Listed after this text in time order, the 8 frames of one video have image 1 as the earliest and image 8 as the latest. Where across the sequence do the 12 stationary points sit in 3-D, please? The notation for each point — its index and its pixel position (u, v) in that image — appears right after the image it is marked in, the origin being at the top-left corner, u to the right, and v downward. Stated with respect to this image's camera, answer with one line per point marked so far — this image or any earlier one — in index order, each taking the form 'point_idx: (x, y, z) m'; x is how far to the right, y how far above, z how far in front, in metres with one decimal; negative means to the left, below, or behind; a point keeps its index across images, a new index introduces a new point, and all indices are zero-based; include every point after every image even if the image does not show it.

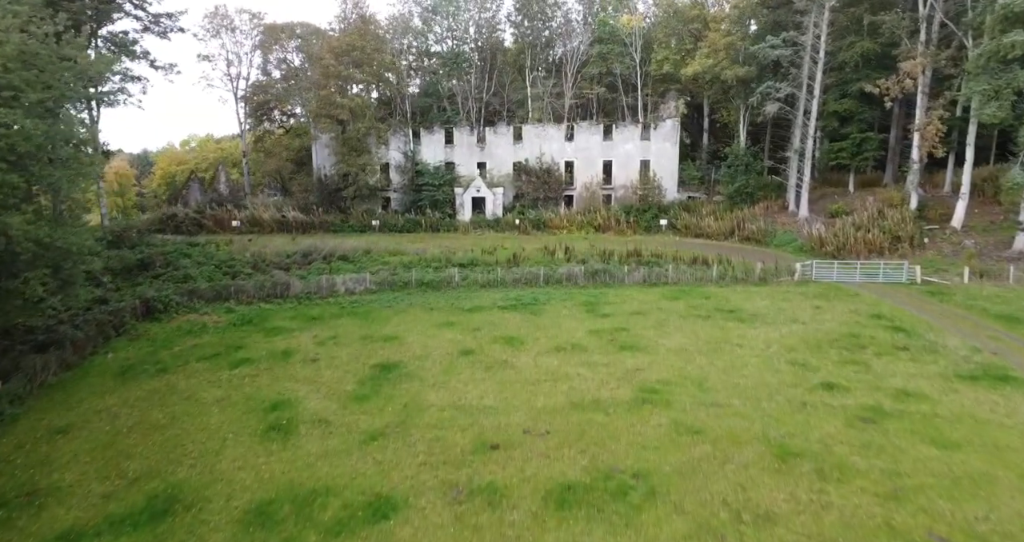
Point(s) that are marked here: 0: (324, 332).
0: (-6.1, -2.0, +17.9) m
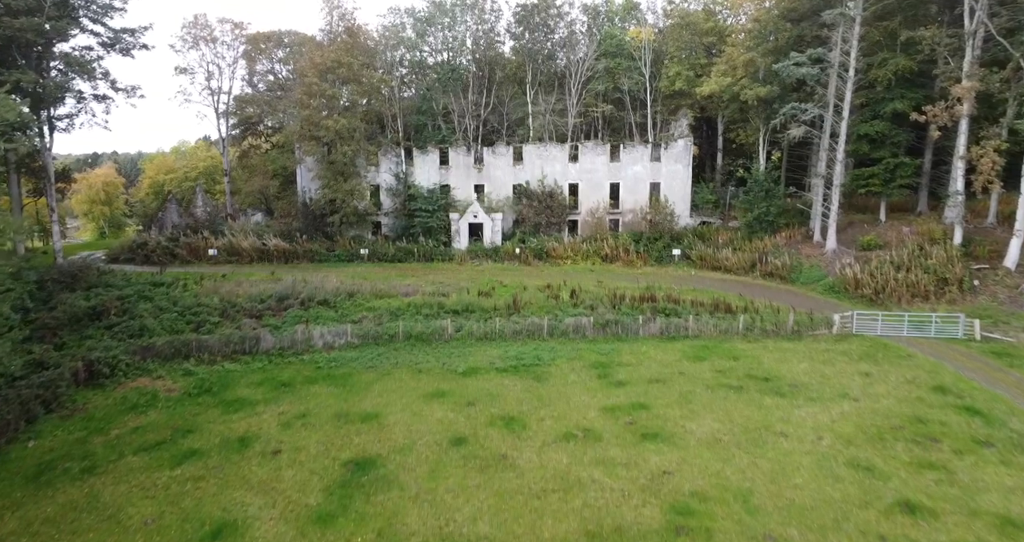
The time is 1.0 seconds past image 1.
0: (-6.0, -3.7, +15.3) m
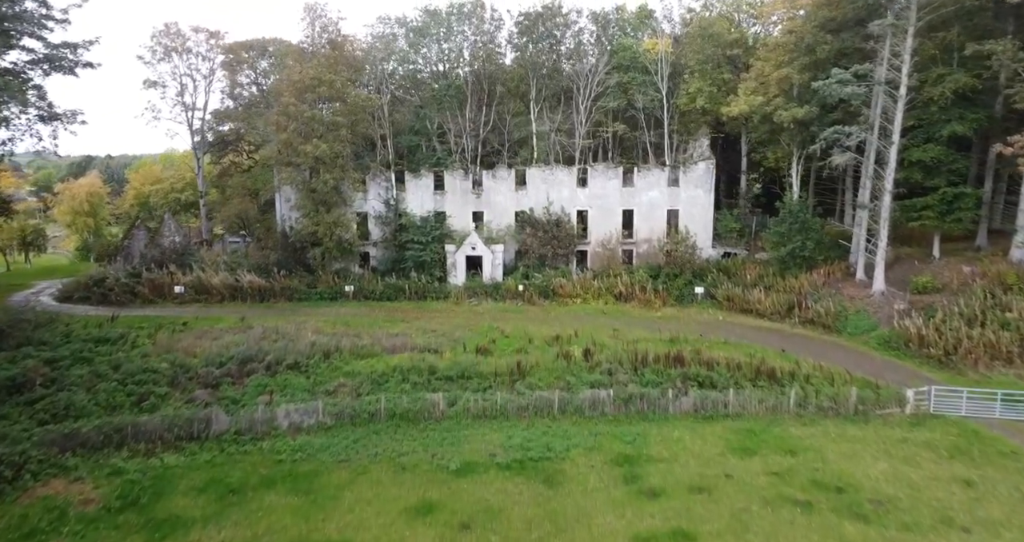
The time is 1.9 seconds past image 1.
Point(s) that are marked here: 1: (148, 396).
0: (-5.9, -5.6, +12.0) m
1: (-11.0, -3.8, +16.9) m
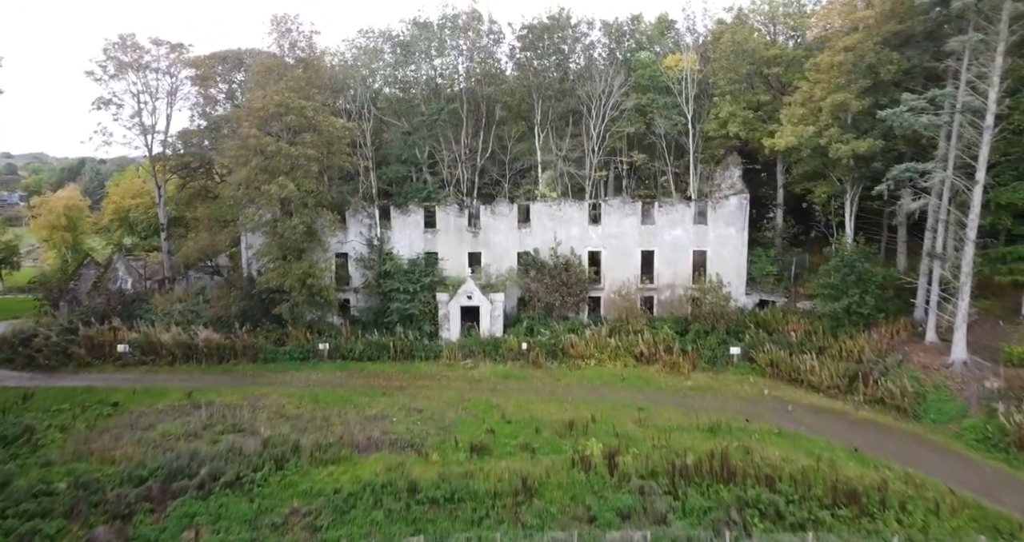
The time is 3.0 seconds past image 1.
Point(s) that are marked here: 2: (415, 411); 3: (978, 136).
0: (-5.8, -7.8, +7.7) m
1: (-10.9, -6.0, +12.7) m
2: (-3.4, -4.8, +19.2) m
3: (+16.0, +4.6, +19.0) m
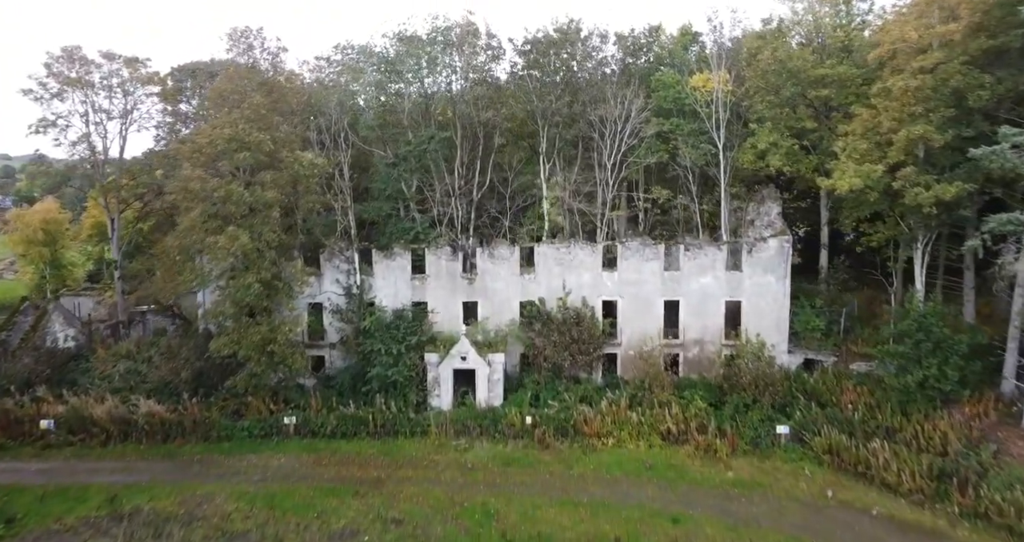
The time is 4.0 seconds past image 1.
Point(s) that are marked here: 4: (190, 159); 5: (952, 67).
0: (-5.8, -9.7, +3.7) m
1: (-10.9, -8.1, +8.7) m
2: (-3.3, -6.9, +15.3) m
3: (+16.0, +2.5, +15.2) m
4: (-10.7, +3.7, +18.5) m
5: (+12.9, +6.0, +16.4) m
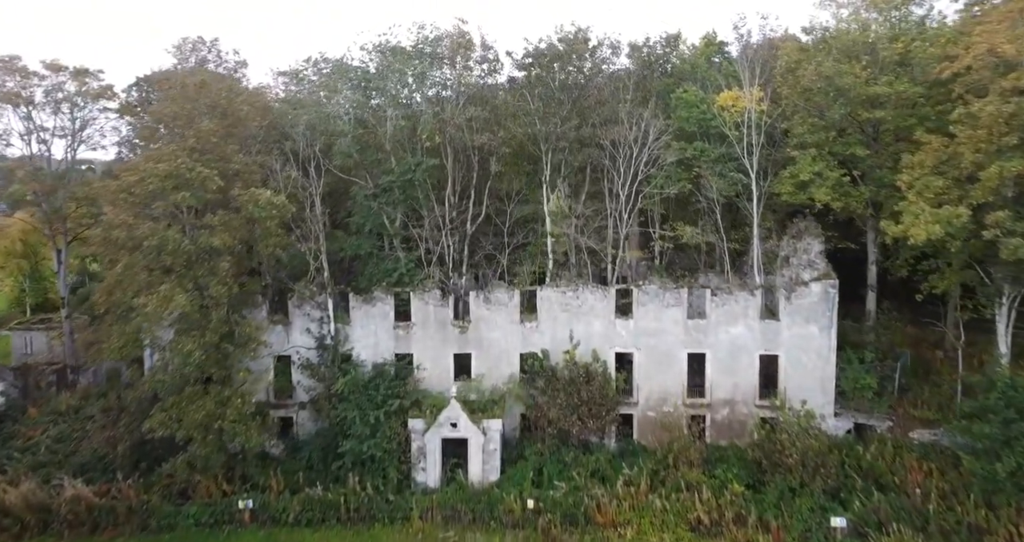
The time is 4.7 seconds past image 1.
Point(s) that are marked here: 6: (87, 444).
0: (-5.8, -11.2, +0.4) m
1: (-10.9, -9.6, +5.3) m
2: (-3.4, -8.6, +11.9) m
3: (+16.0, +0.8, +12.0) m
4: (-10.7, +2.0, +15.3) m
5: (+12.8, +4.4, +13.2) m
6: (-14.0, -5.8, +18.5) m
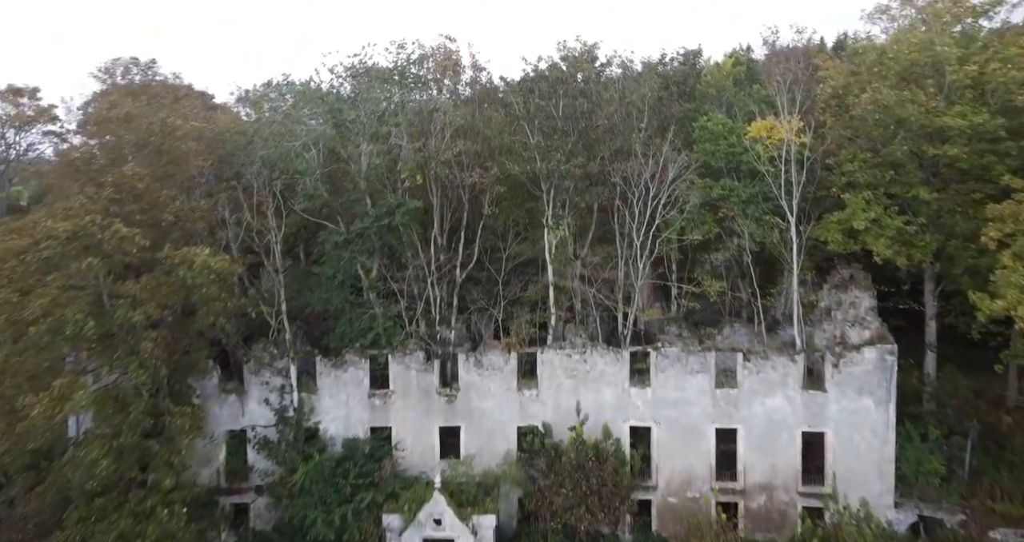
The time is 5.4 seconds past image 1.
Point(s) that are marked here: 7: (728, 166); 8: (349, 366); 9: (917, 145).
0: (-5.9, -12.8, -2.9) m
1: (-11.0, -11.2, +2.1) m
2: (-3.5, -10.3, +8.7) m
3: (+15.9, -0.9, +8.9) m
4: (-10.8, +0.3, +12.2) m
5: (+12.7, +2.6, +10.2) m
6: (-14.2, -7.6, +15.3) m
7: (+6.8, +3.4, +17.6) m
8: (-5.1, -2.9, +17.0) m
9: (+11.0, +3.4, +15.0) m
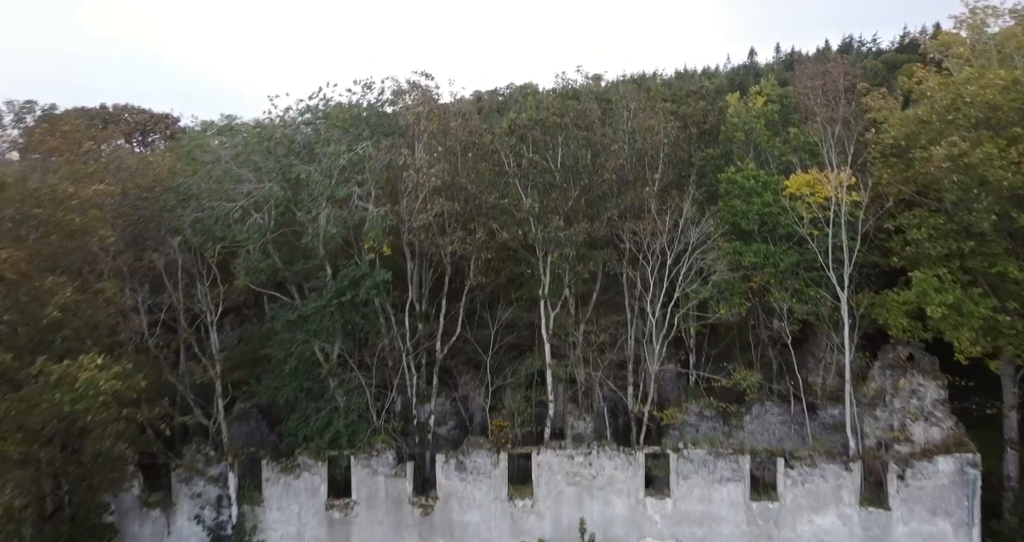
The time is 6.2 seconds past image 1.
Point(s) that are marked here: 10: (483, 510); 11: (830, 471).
0: (-6.2, -14.4, -6.3) m
1: (-11.3, -13.0, -1.2) m
2: (-3.8, -12.2, +5.4) m
3: (+15.6, -2.8, +5.8) m
4: (-11.1, -1.8, +9.2) m
5: (+12.4, +0.7, +7.2) m
6: (-14.4, -9.7, +12.1) m
7: (+6.6, +1.3, +14.6) m
8: (-5.3, -5.0, +13.8) m
9: (+10.7, +1.3, +12.0) m
10: (-0.7, -6.1, +14.2) m
11: (+7.7, -4.8, +13.3) m
